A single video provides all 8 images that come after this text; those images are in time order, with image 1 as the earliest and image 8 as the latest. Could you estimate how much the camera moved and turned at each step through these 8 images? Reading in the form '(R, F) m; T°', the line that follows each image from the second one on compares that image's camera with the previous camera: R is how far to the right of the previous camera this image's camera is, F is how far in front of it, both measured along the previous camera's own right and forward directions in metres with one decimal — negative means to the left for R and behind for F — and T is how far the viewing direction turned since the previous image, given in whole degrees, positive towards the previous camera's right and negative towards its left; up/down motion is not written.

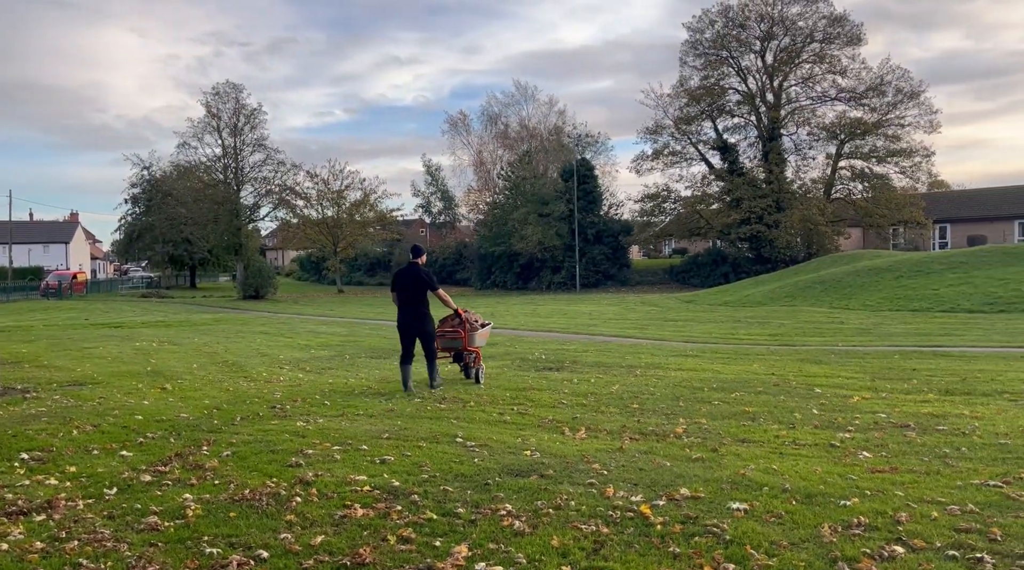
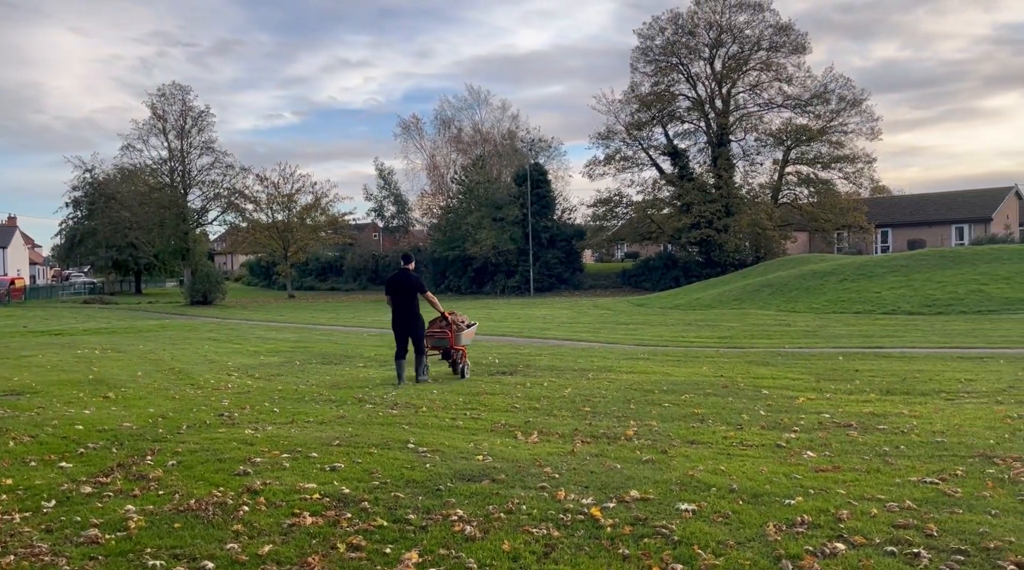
(0.0, 0.0) m; +3°
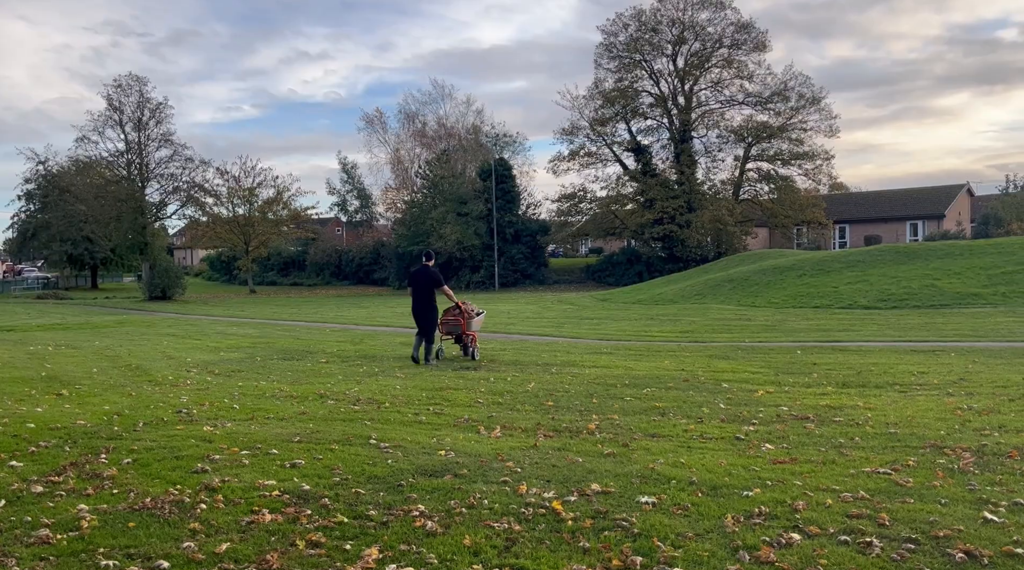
(0.0, 0.0) m; +2°
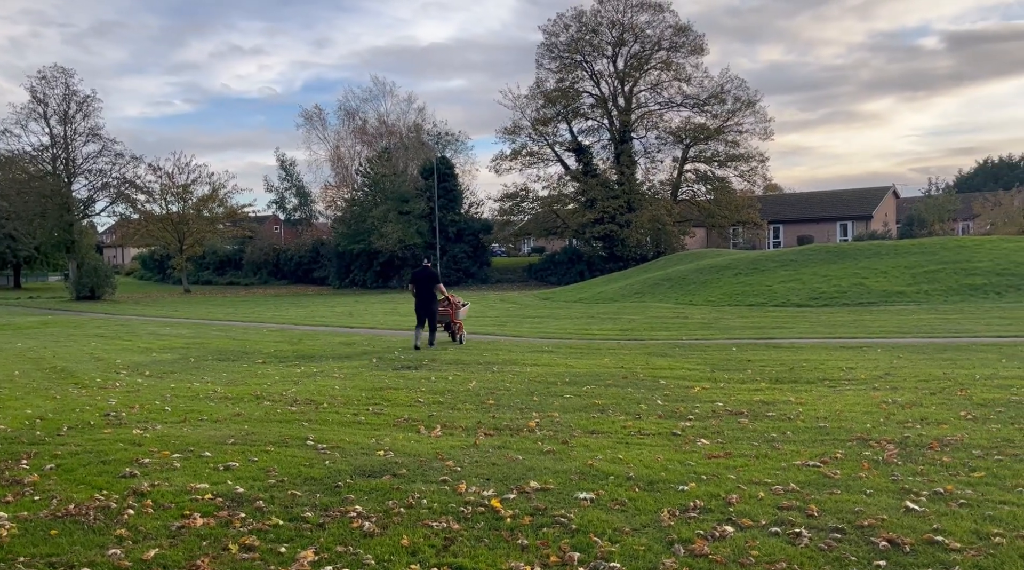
(0.0, 0.0) m; +4°
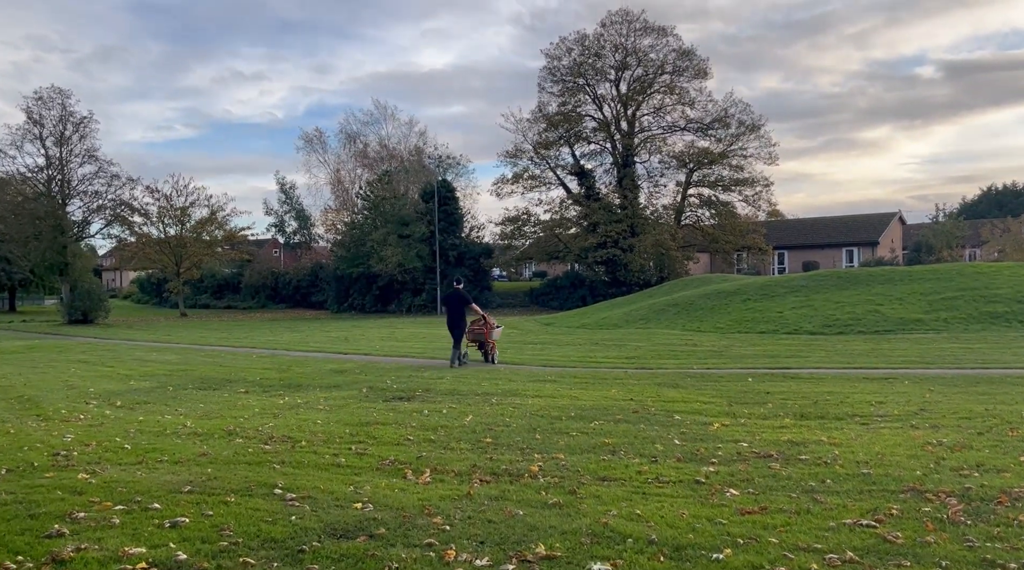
(0.0, +1.1) m; 0°
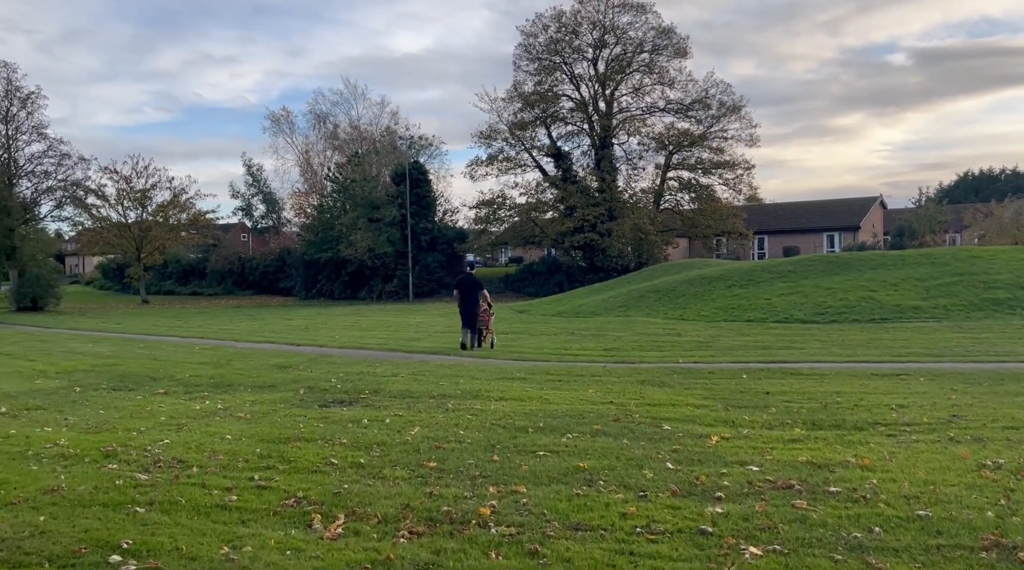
(+0.3, +2.2) m; +1°
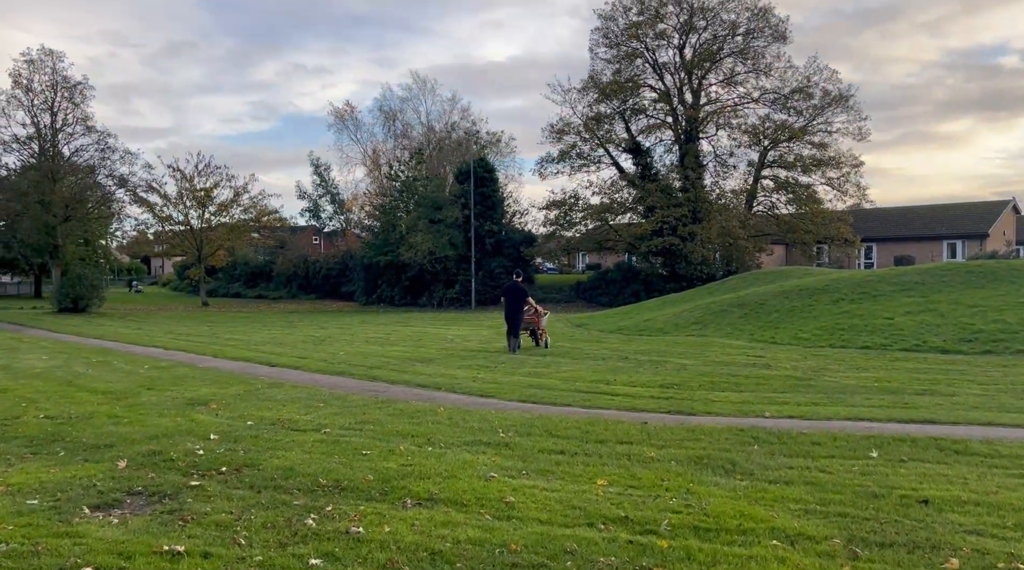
(+1.2, +5.9) m; -6°
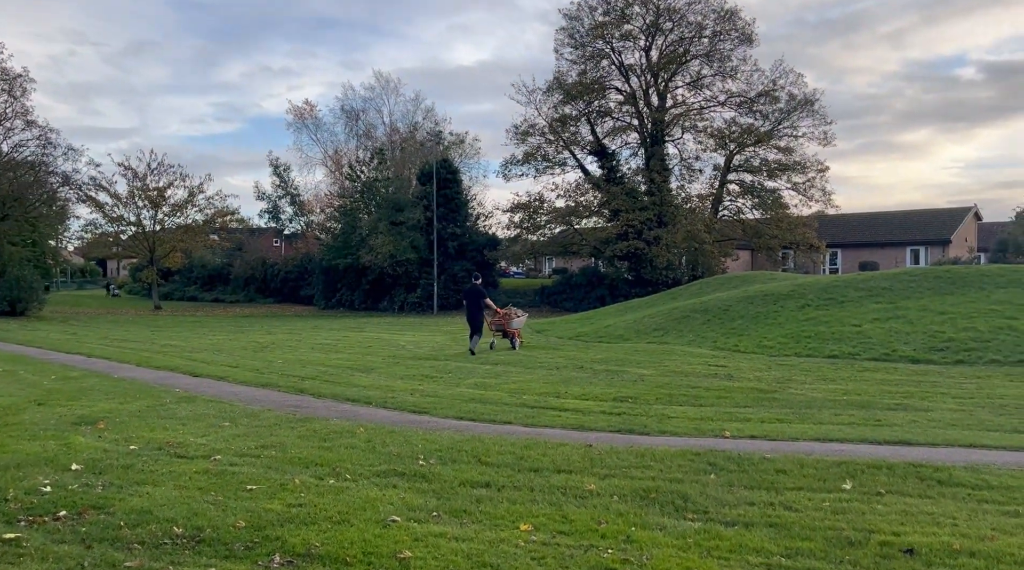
(+0.5, +1.4) m; +2°
